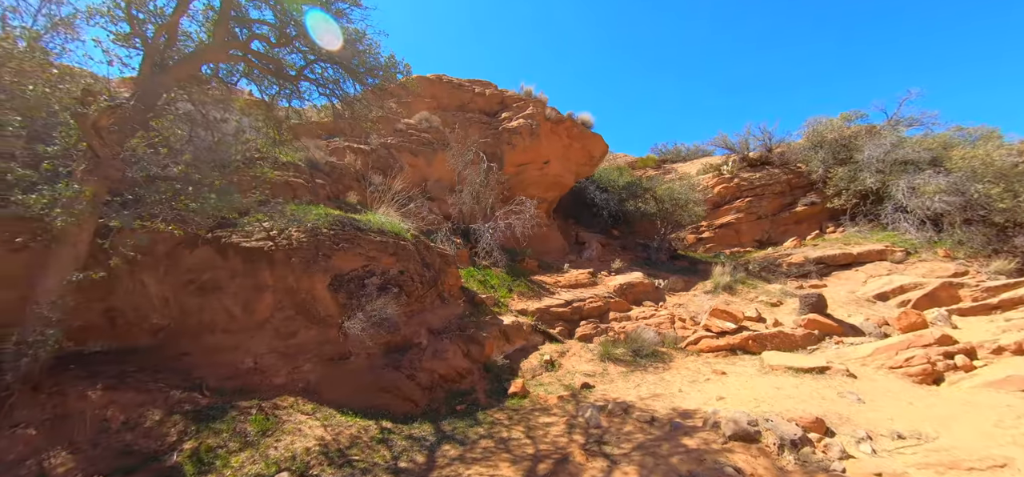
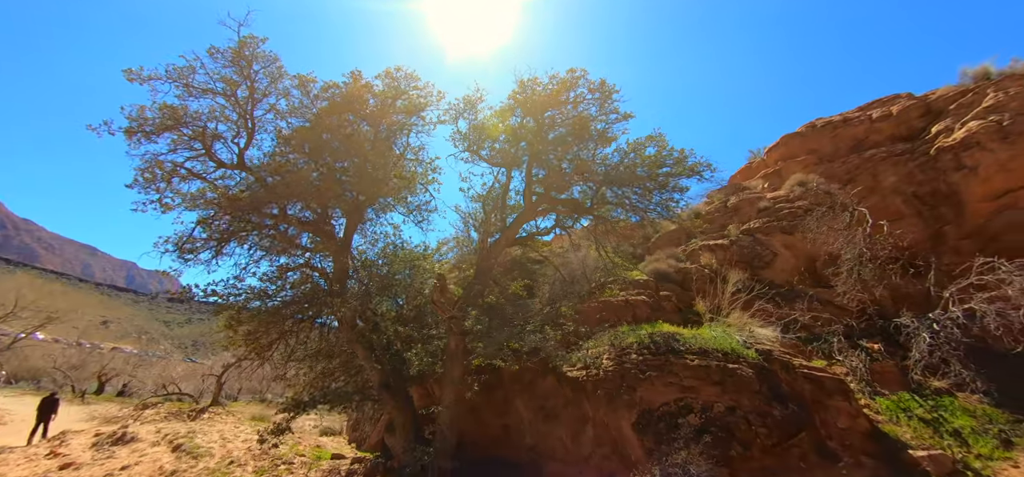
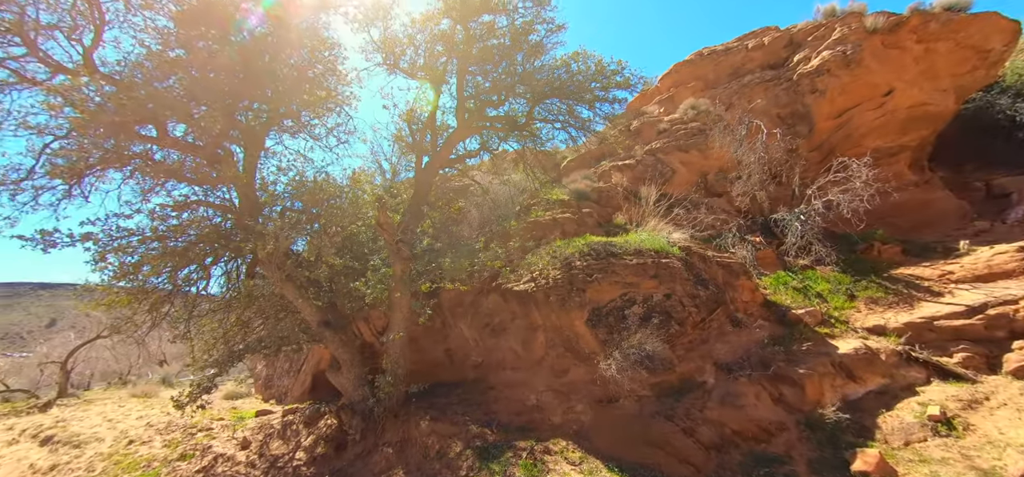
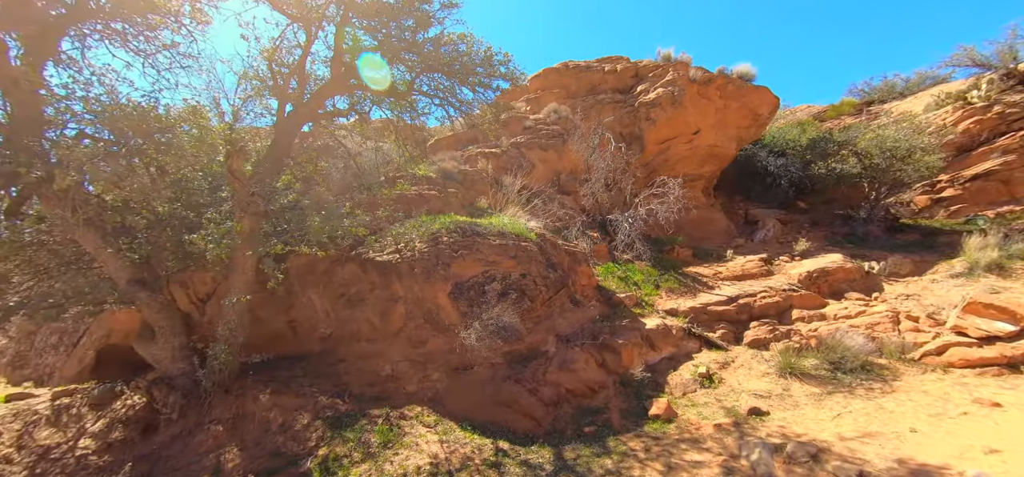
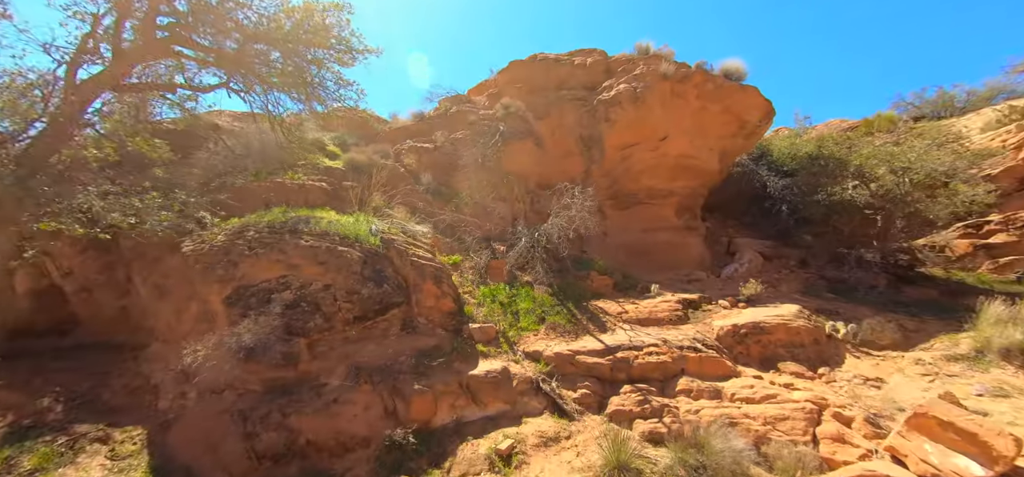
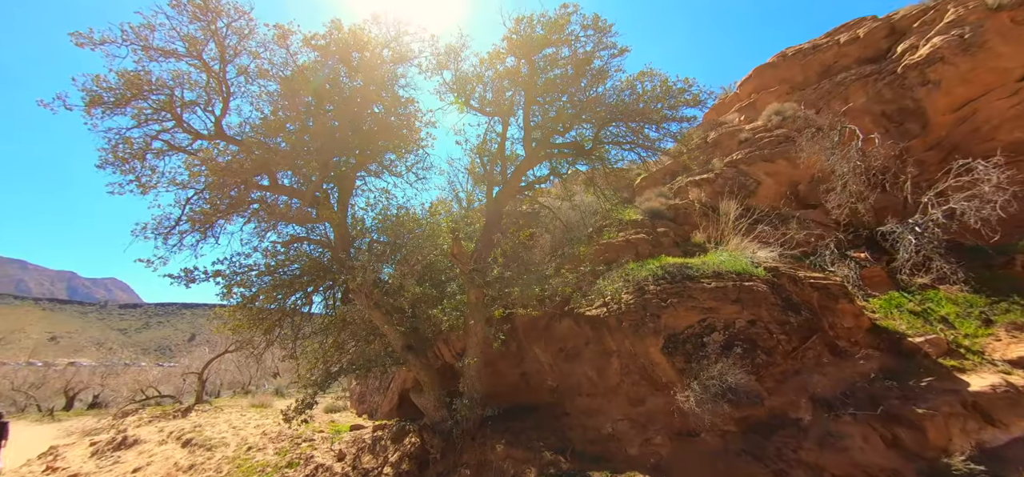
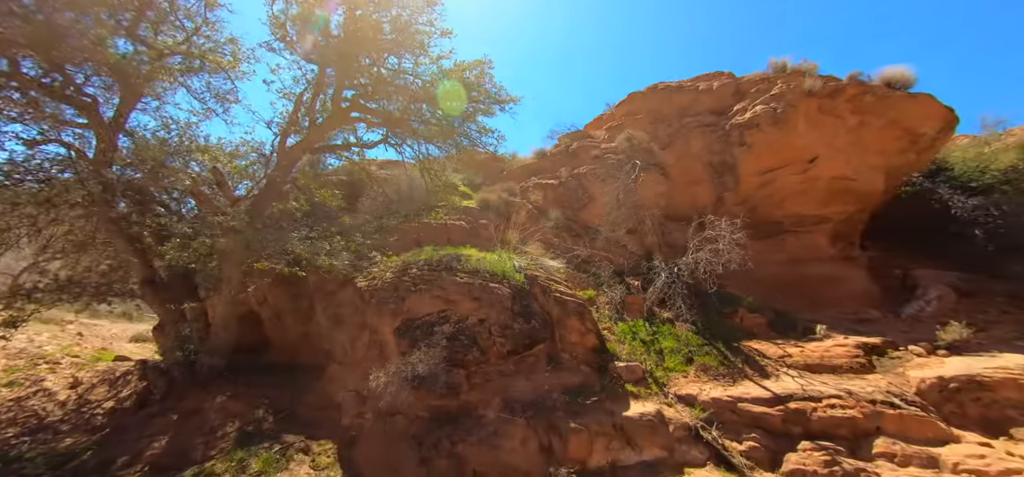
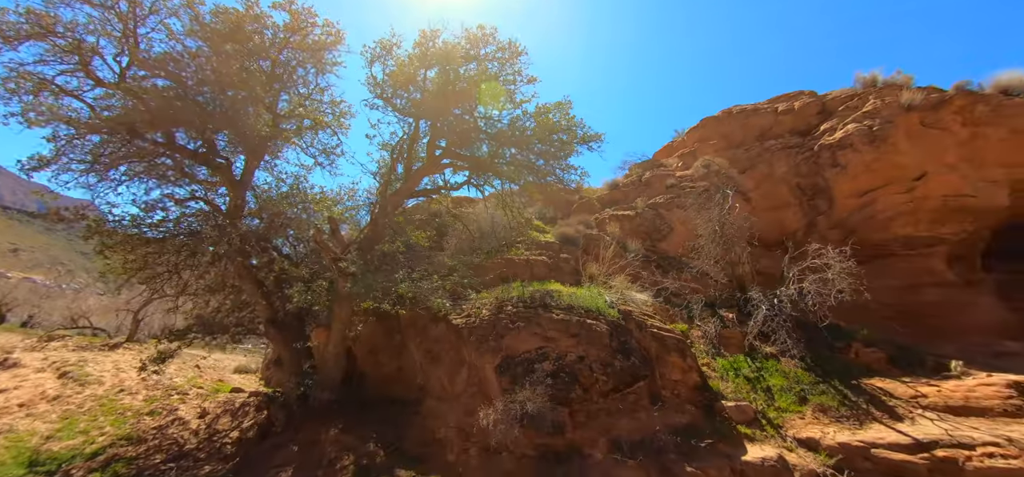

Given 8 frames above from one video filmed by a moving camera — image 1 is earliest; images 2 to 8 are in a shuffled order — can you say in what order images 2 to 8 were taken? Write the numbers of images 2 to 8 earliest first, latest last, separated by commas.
4, 3, 6, 2, 8, 7, 5
